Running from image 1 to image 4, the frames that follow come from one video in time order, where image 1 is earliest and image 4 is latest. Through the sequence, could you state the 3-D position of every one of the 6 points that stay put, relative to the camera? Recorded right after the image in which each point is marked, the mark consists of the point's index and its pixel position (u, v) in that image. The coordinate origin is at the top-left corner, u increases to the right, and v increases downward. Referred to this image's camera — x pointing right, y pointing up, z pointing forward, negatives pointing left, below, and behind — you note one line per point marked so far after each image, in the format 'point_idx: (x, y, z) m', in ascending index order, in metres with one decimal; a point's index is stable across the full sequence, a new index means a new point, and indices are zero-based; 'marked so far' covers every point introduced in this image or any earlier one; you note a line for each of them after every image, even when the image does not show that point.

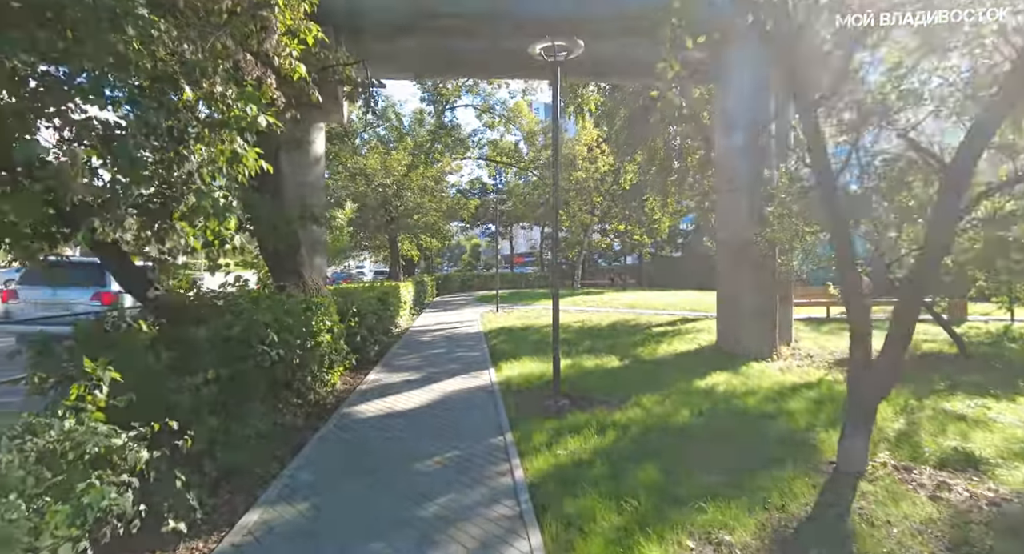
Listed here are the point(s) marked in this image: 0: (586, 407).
0: (+0.9, -1.7, +6.3) m
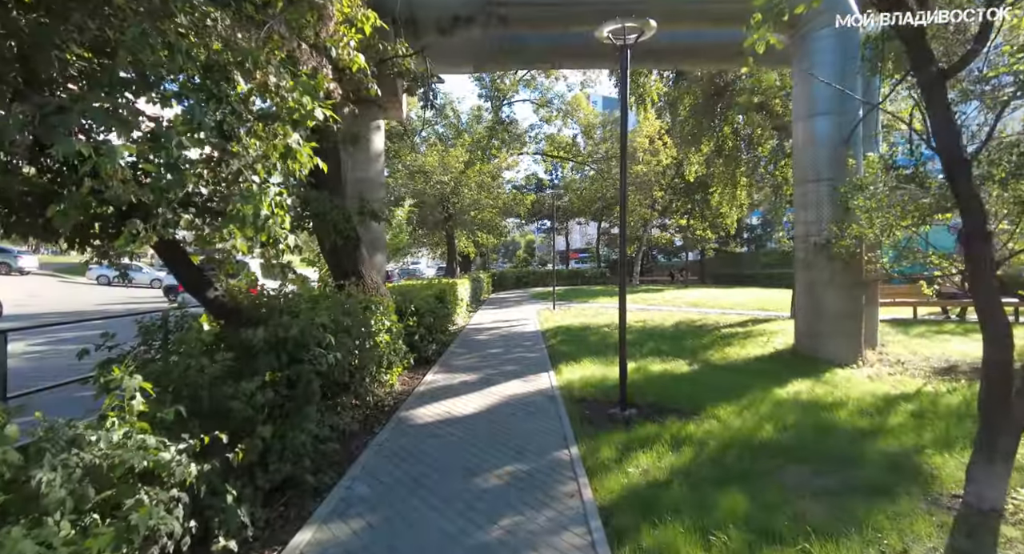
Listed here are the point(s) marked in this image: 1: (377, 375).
0: (+1.7, -1.7, +5.8) m
1: (-1.6, -1.2, +5.9) m
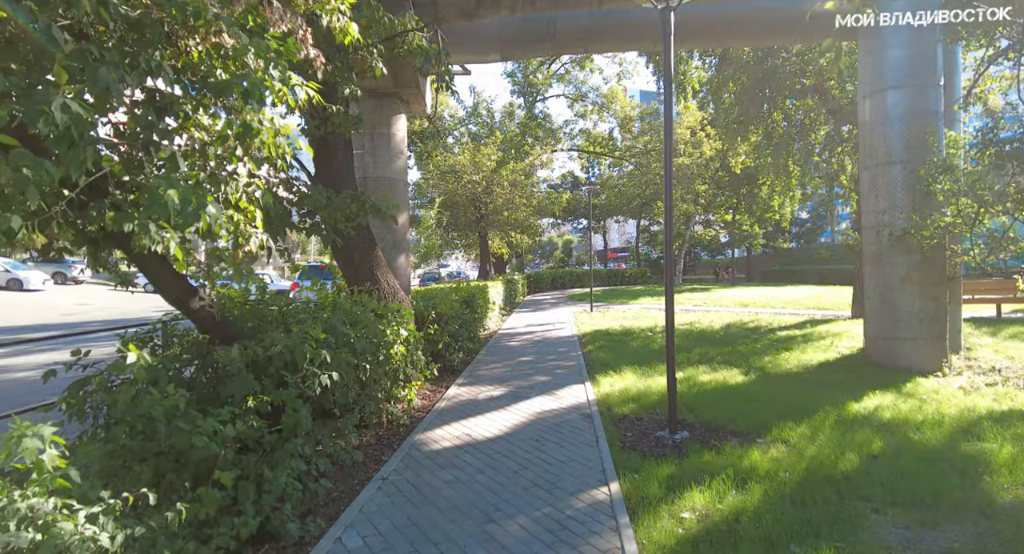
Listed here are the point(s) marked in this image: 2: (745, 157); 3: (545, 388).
0: (+2.0, -1.7, +4.9) m
1: (-1.3, -1.2, +5.3) m
2: (+9.0, +4.7, +19.2) m
3: (+0.5, -1.6, +7.1) m
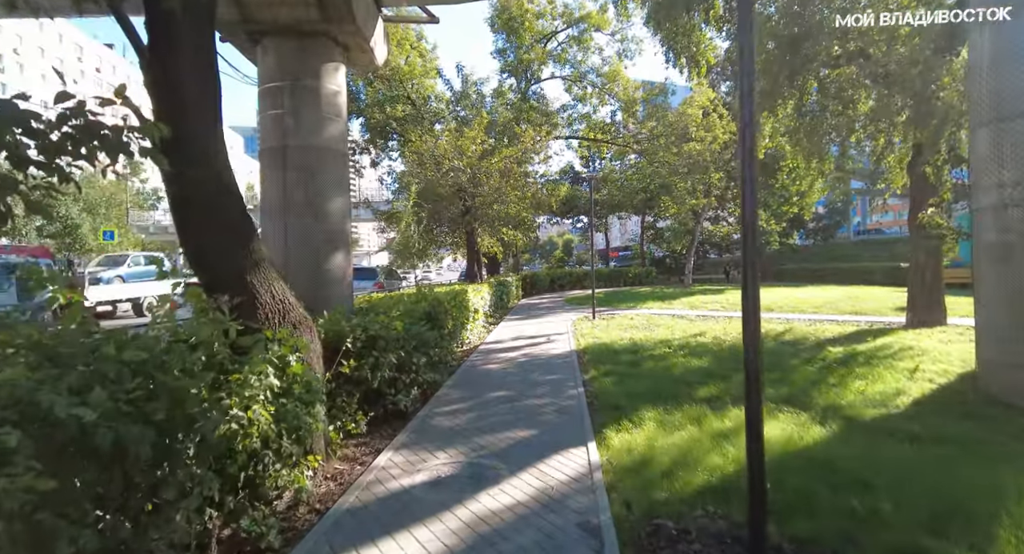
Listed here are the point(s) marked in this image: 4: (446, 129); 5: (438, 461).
0: (+1.7, -1.7, +2.5) m
1: (-1.6, -1.3, +2.8) m
2: (+8.6, +4.7, +16.8) m
3: (+0.1, -1.6, +4.7) m
4: (-2.6, +5.8, +19.7) m
5: (-0.6, -1.6, +4.5) m
